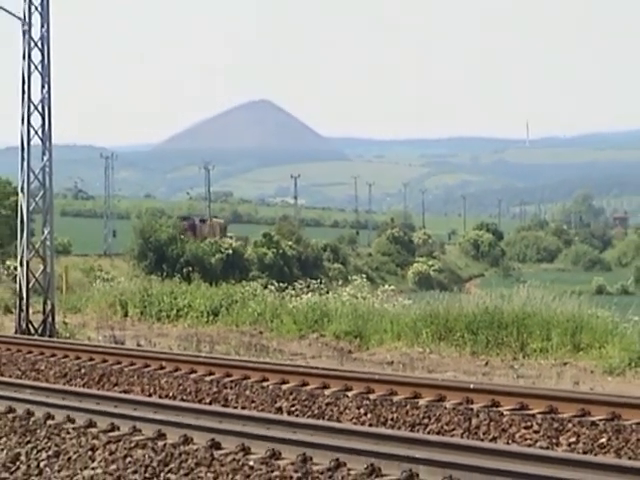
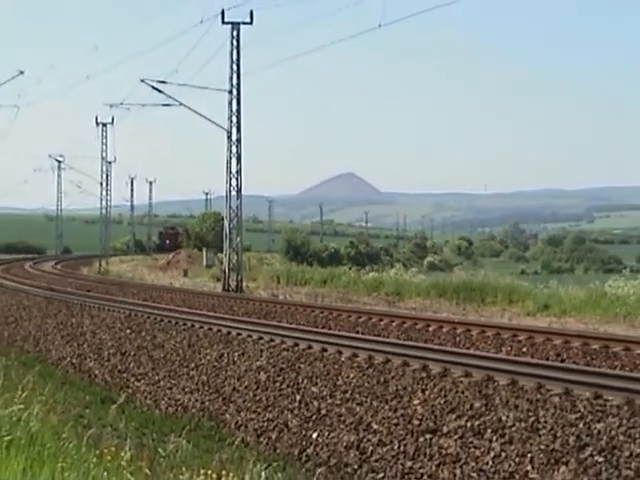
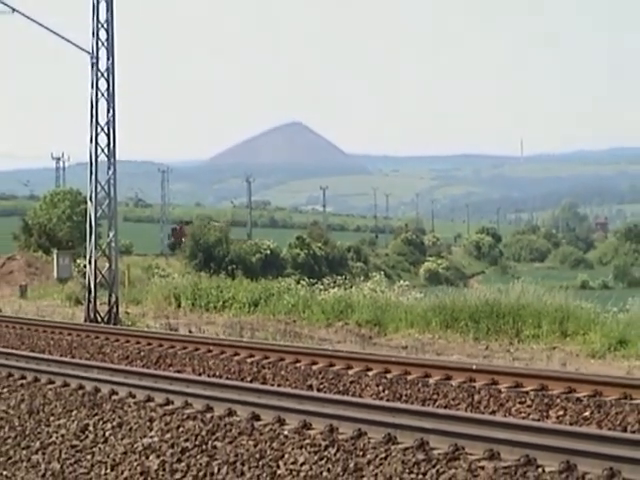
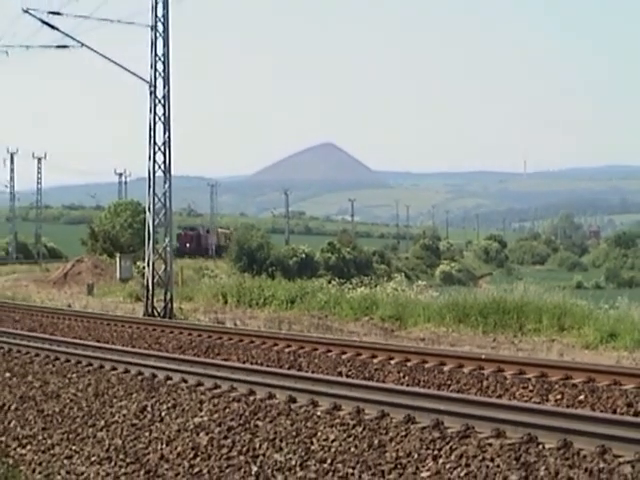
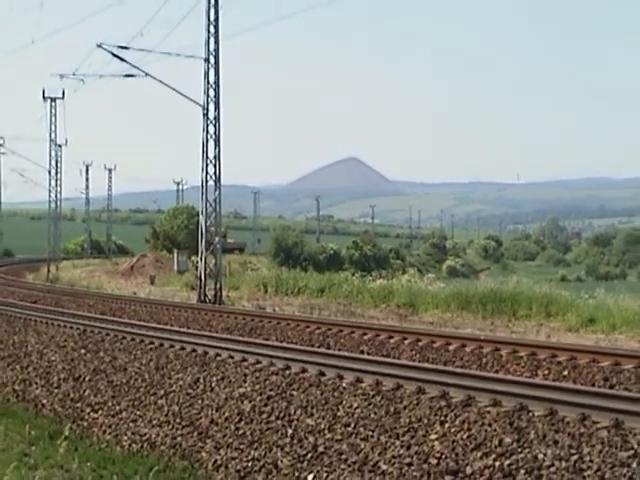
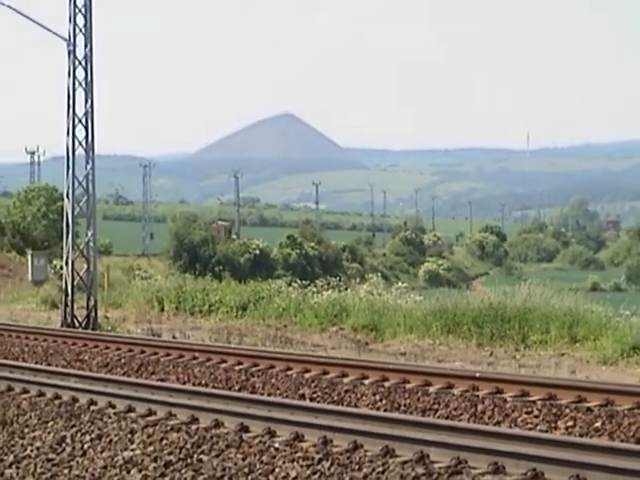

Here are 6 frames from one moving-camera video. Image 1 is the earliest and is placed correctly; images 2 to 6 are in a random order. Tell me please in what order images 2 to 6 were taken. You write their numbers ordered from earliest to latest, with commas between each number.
6, 3, 4, 5, 2
